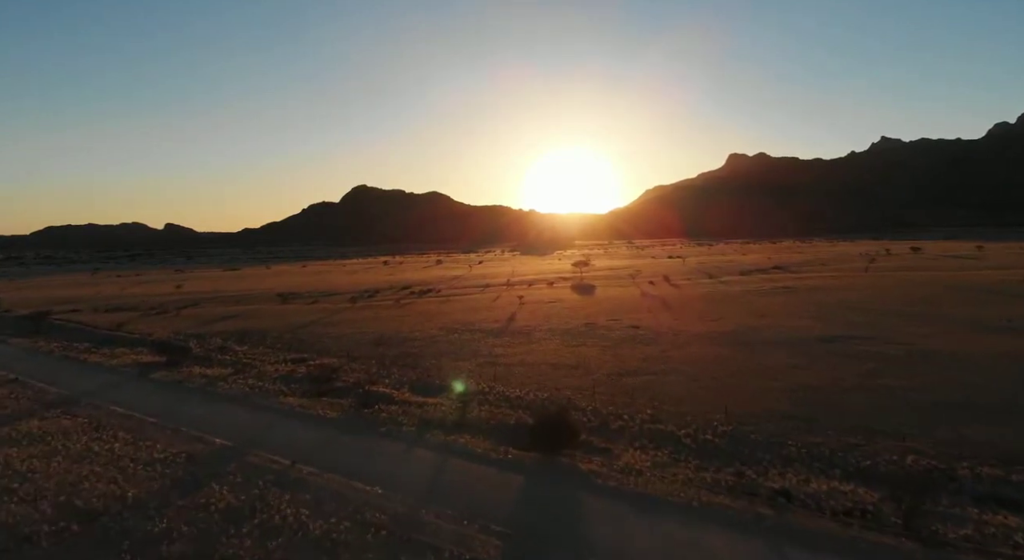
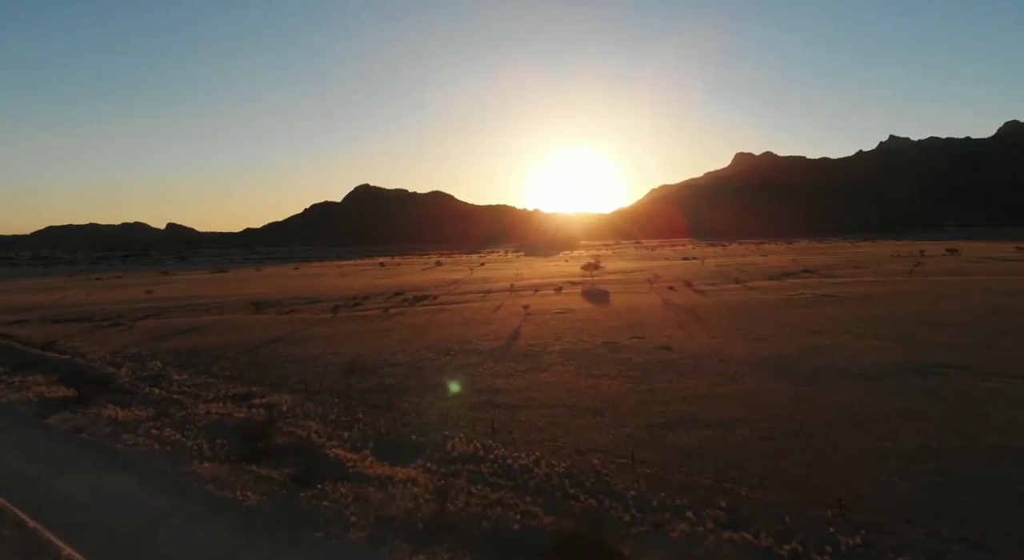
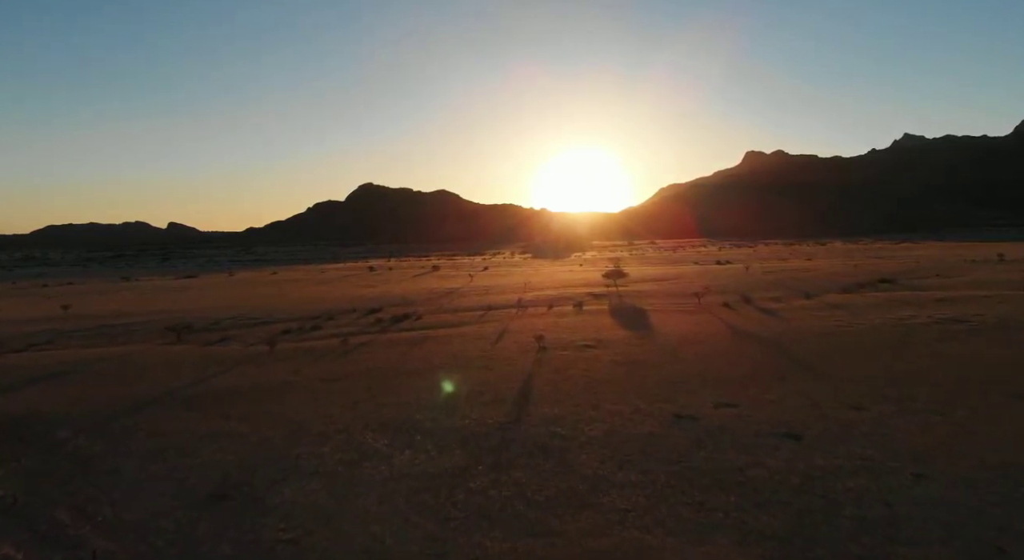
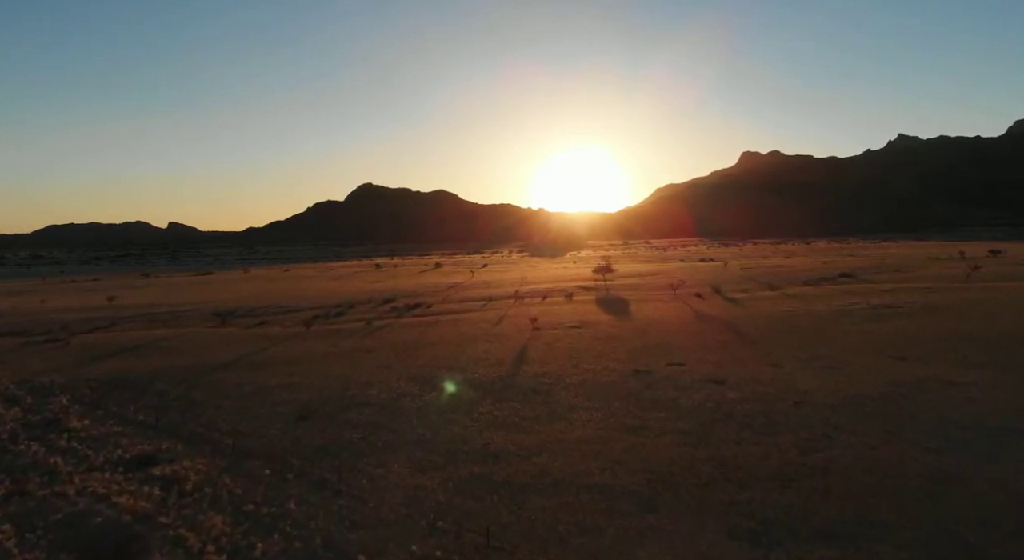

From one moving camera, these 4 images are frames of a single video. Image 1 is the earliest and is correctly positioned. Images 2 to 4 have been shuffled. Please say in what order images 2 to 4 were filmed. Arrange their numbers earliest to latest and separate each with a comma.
2, 4, 3
